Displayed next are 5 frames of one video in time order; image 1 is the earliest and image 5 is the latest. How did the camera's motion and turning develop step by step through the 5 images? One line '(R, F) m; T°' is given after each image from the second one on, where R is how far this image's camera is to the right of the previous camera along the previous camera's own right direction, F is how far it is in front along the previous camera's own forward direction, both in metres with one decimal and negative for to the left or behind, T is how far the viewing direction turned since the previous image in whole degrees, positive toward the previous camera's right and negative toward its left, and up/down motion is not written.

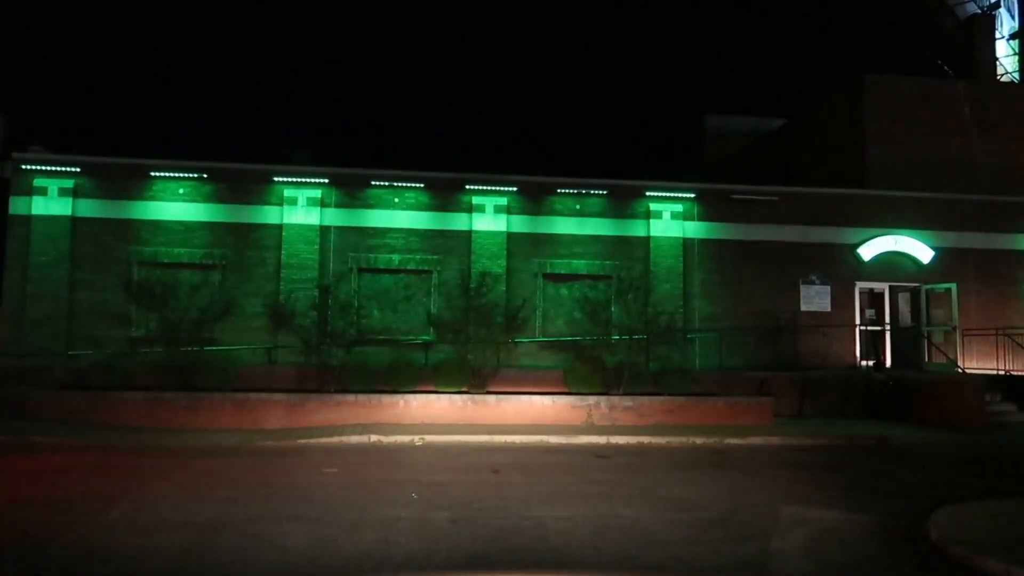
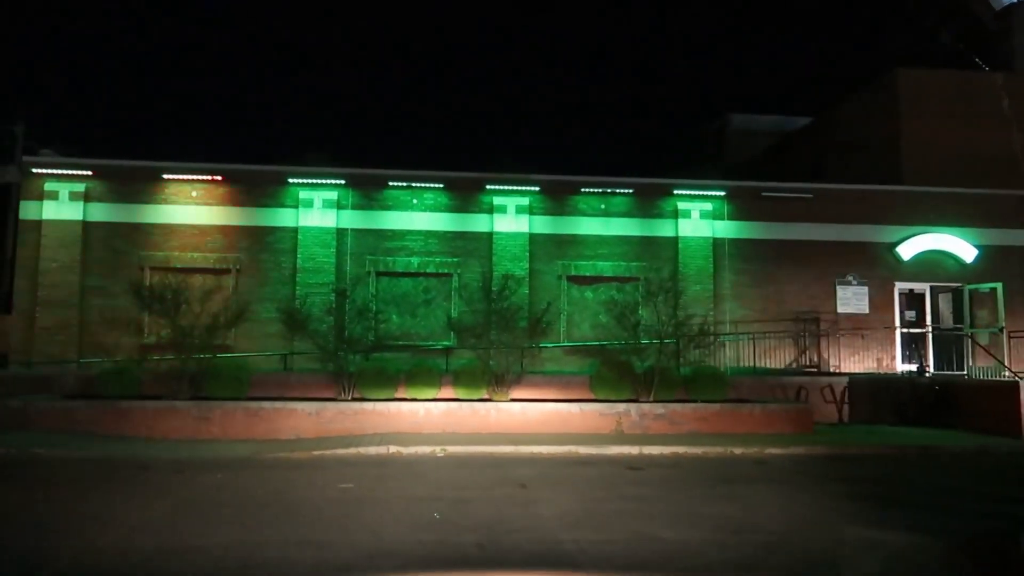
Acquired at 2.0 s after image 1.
(-0.1, +0.8) m; -1°
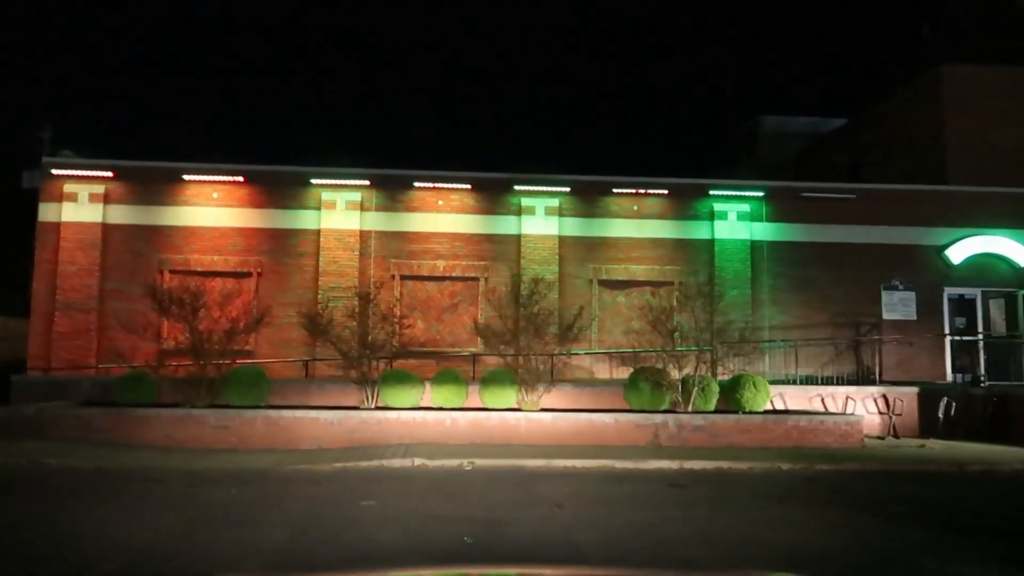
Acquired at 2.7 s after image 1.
(-0.1, +0.8) m; -1°
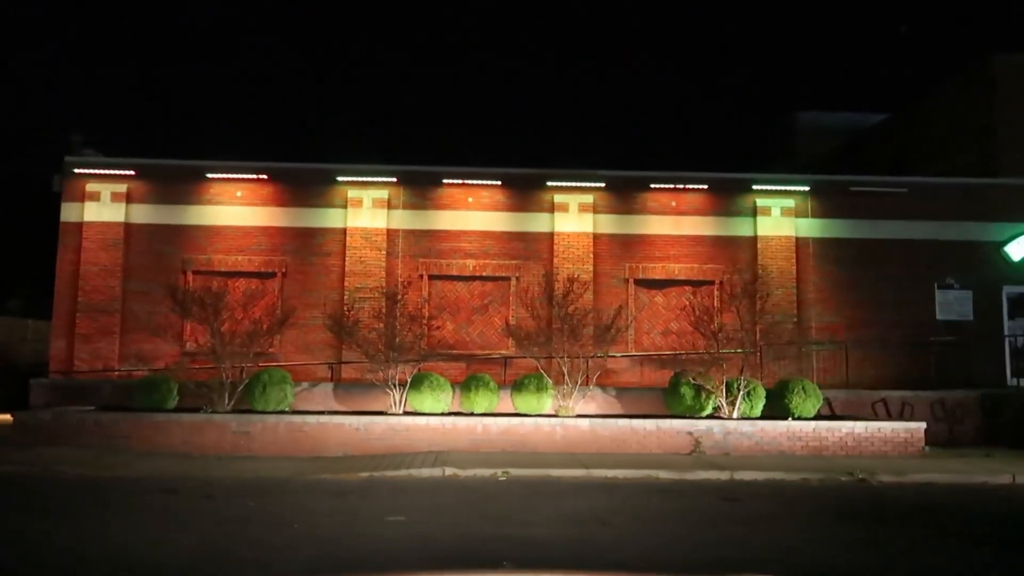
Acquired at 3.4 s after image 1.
(-0.1, +0.8) m; -2°
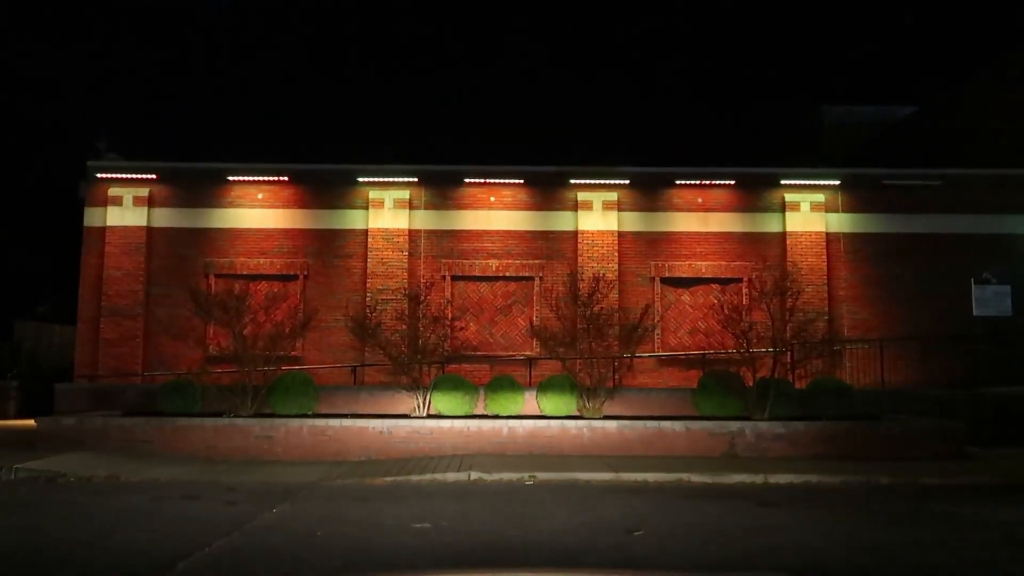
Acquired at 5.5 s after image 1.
(0.0, +0.3) m; -1°
